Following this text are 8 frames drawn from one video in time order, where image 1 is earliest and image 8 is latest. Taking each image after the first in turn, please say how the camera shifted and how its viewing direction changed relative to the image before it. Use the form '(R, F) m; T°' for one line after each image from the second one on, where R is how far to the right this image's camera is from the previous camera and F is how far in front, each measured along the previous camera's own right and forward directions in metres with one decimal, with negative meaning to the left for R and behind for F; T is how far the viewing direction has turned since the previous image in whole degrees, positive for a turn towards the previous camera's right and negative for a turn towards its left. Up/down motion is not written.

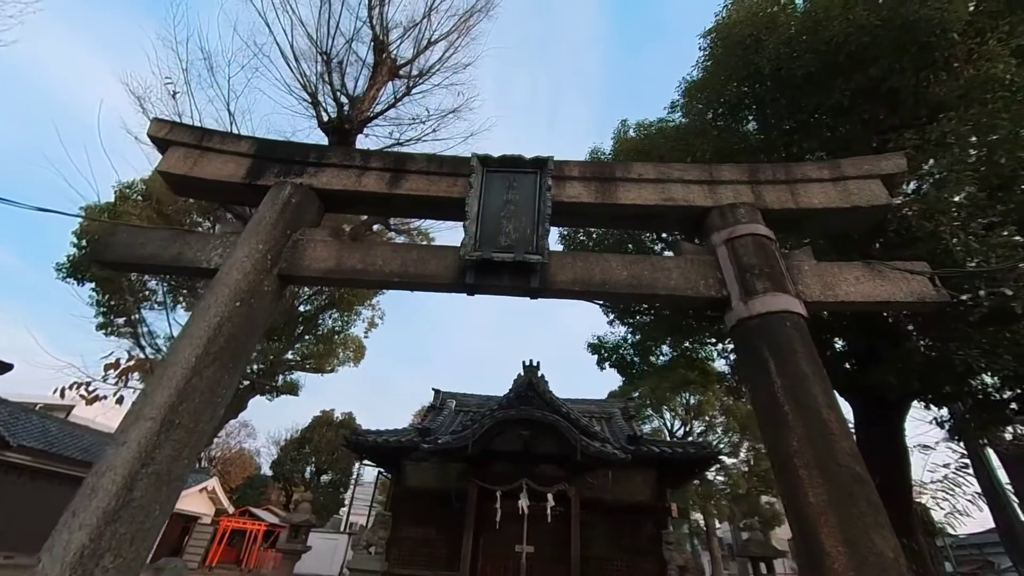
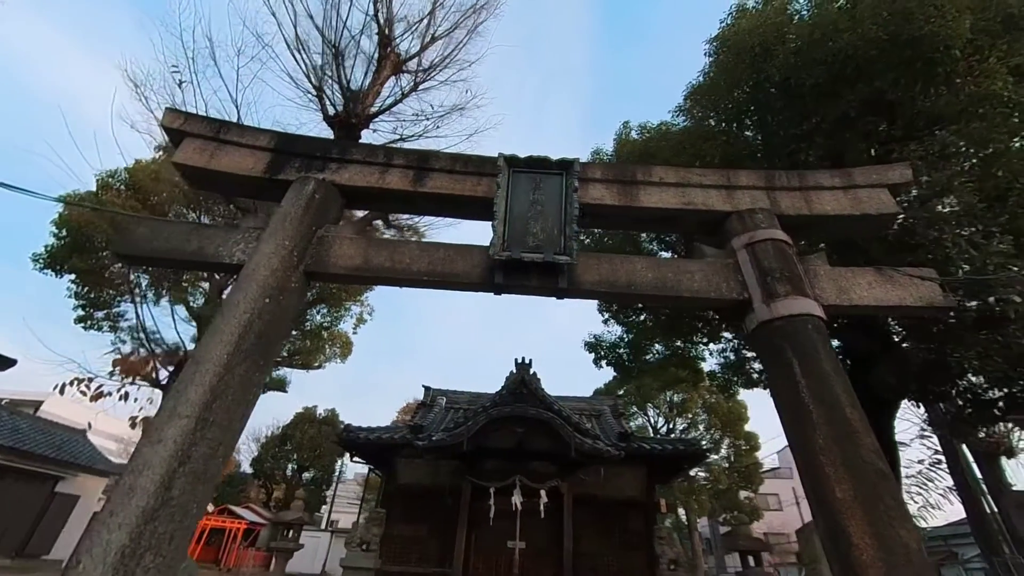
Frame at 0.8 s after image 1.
(-0.4, 0.0) m; +2°
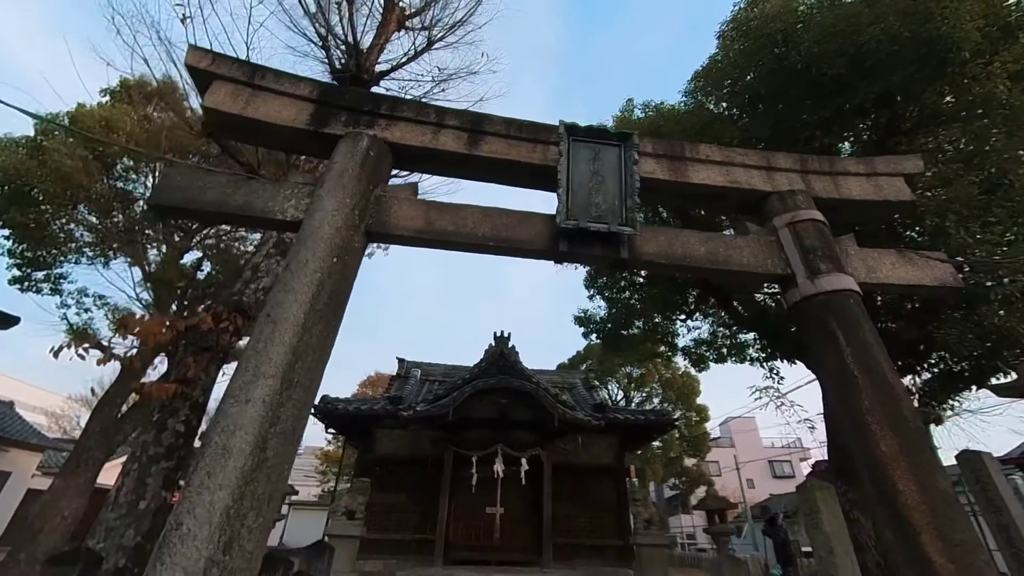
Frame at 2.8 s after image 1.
(-0.9, 0.0) m; +6°
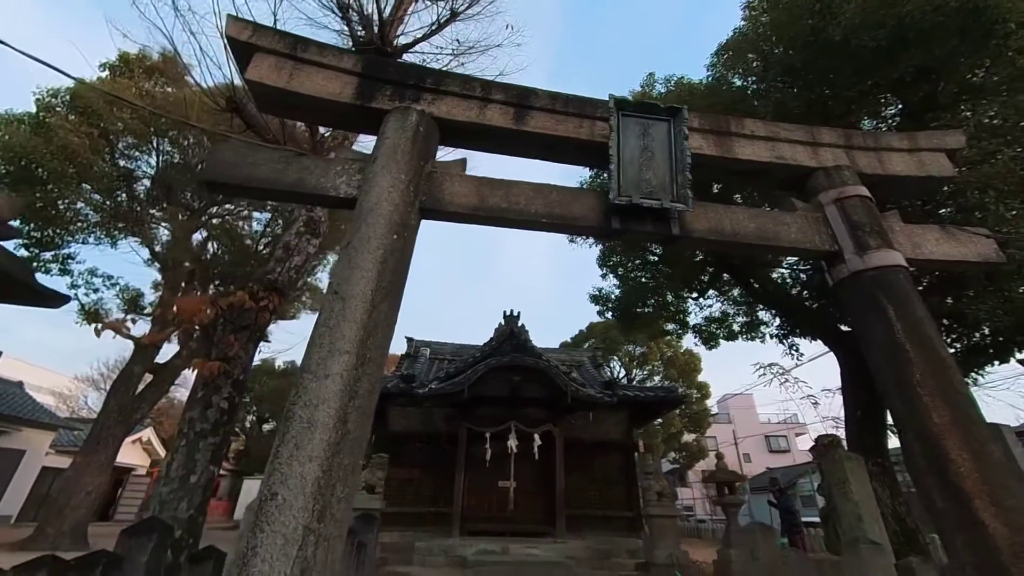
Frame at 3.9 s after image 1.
(-0.5, 0.0) m; 0°
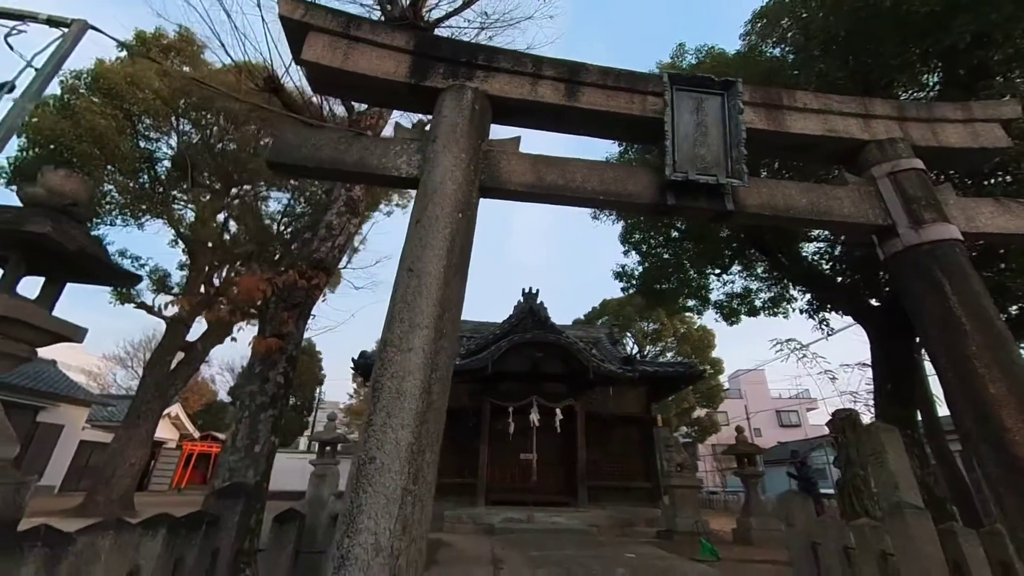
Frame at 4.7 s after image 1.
(-0.4, -0.1) m; -1°
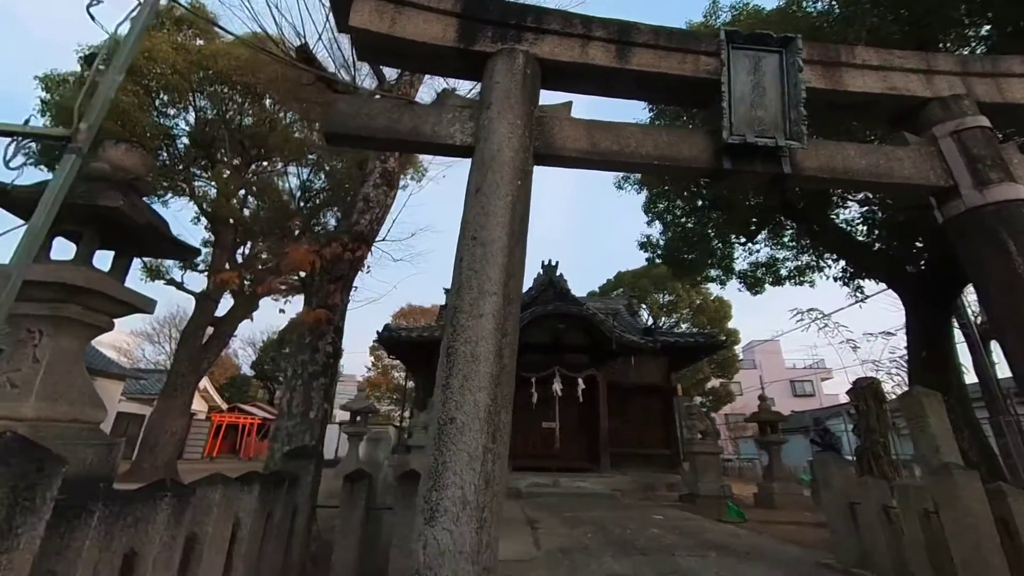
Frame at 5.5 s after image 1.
(-0.4, 0.0) m; -1°
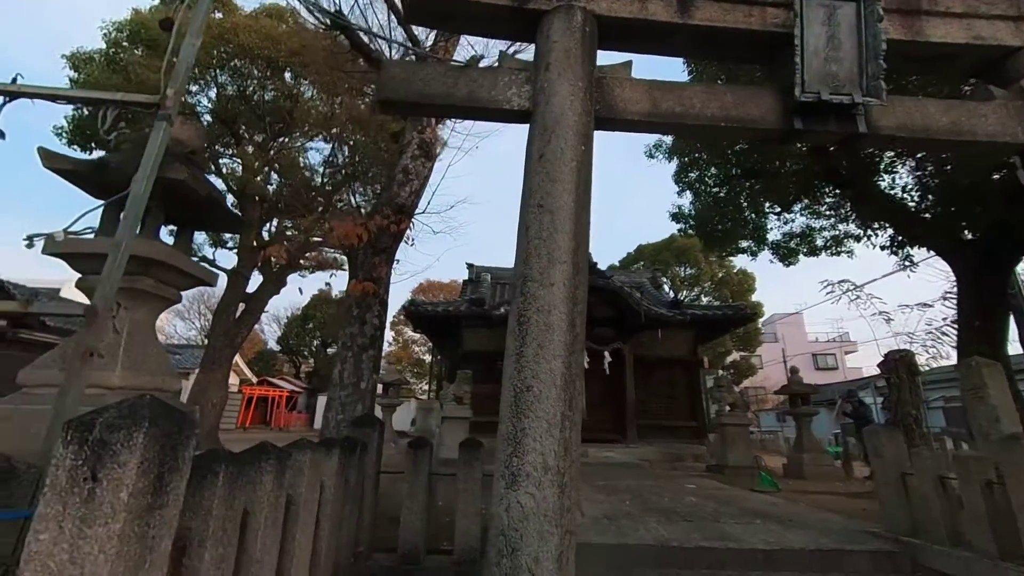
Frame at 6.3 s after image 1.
(-0.4, 0.0) m; -2°
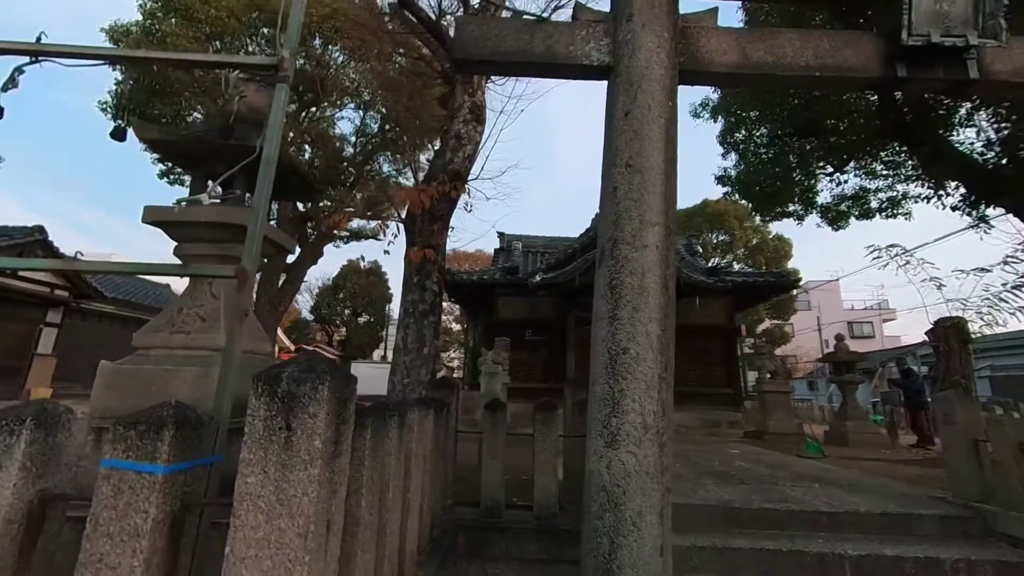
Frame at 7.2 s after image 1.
(-0.5, 0.0) m; -3°
